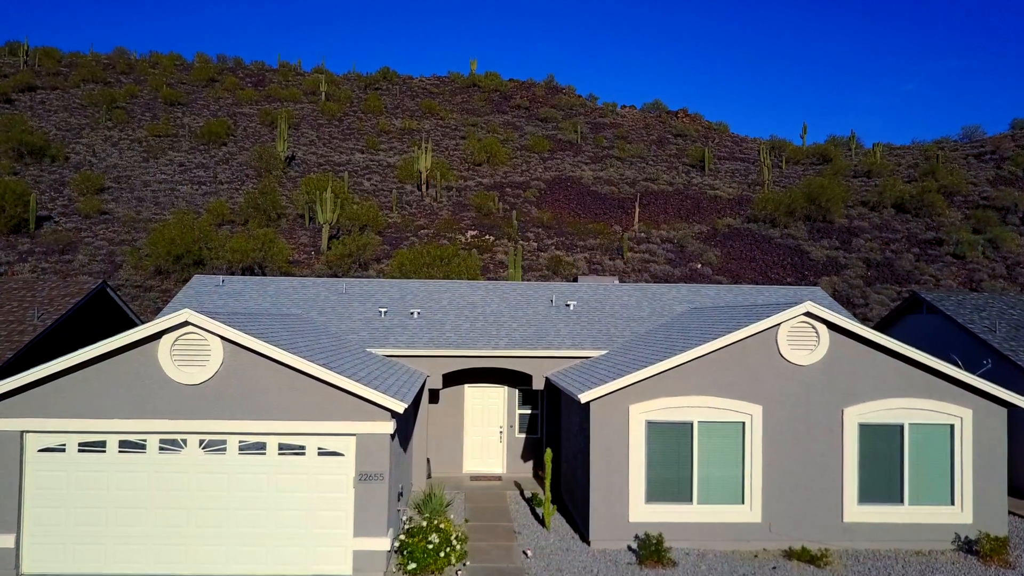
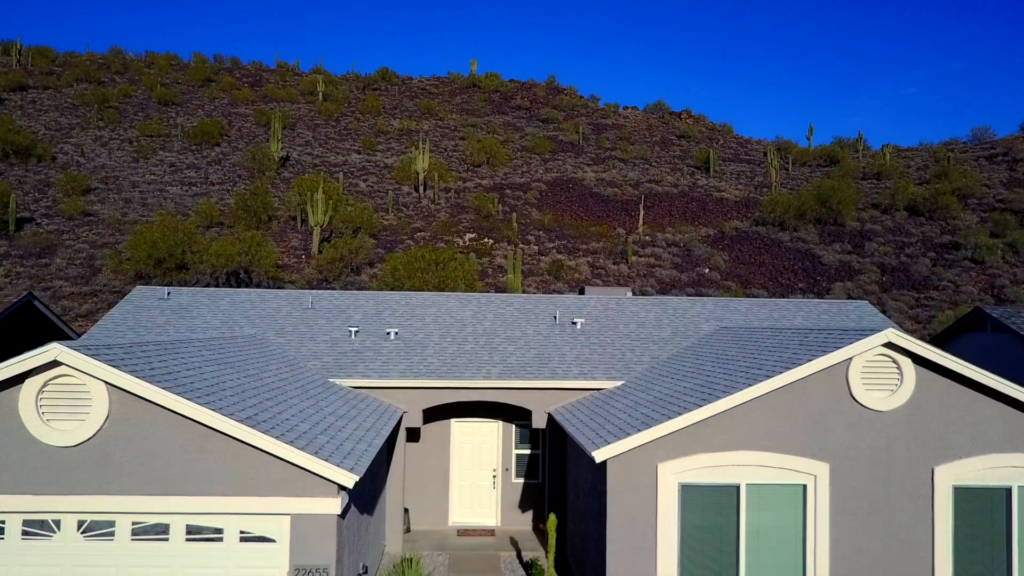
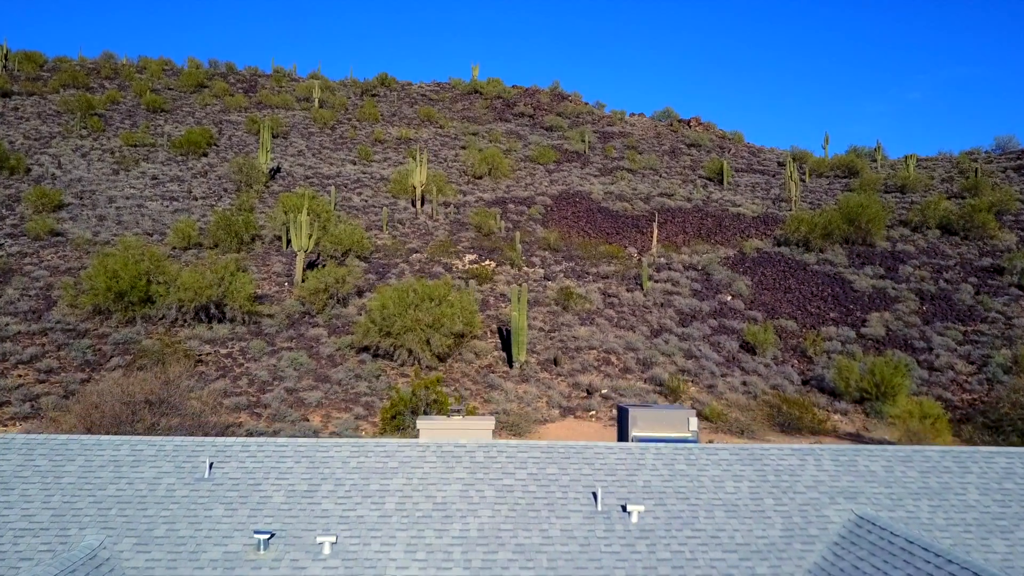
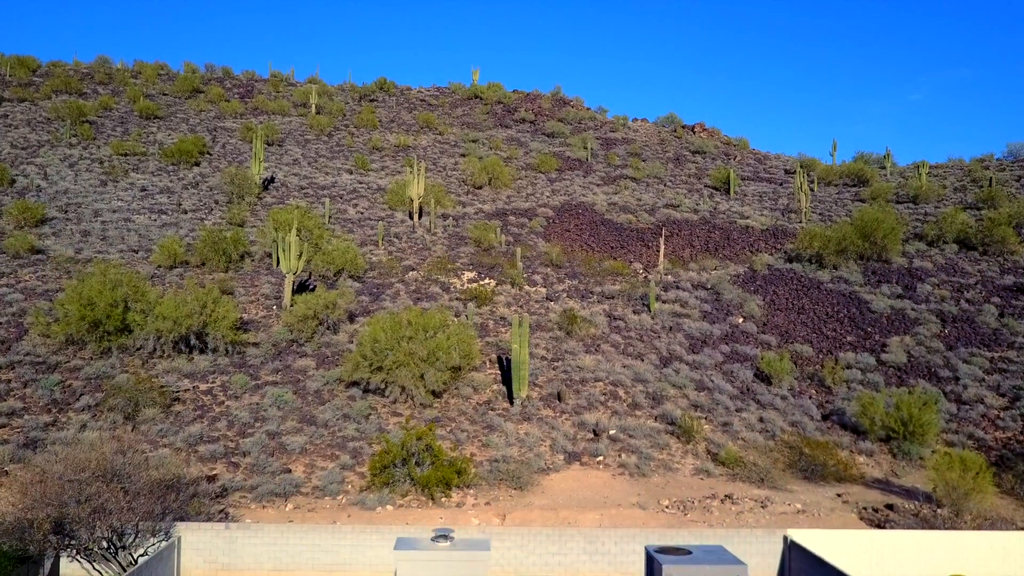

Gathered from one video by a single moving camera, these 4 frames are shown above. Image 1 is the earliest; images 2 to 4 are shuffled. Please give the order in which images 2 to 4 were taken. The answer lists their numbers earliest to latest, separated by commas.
2, 3, 4
